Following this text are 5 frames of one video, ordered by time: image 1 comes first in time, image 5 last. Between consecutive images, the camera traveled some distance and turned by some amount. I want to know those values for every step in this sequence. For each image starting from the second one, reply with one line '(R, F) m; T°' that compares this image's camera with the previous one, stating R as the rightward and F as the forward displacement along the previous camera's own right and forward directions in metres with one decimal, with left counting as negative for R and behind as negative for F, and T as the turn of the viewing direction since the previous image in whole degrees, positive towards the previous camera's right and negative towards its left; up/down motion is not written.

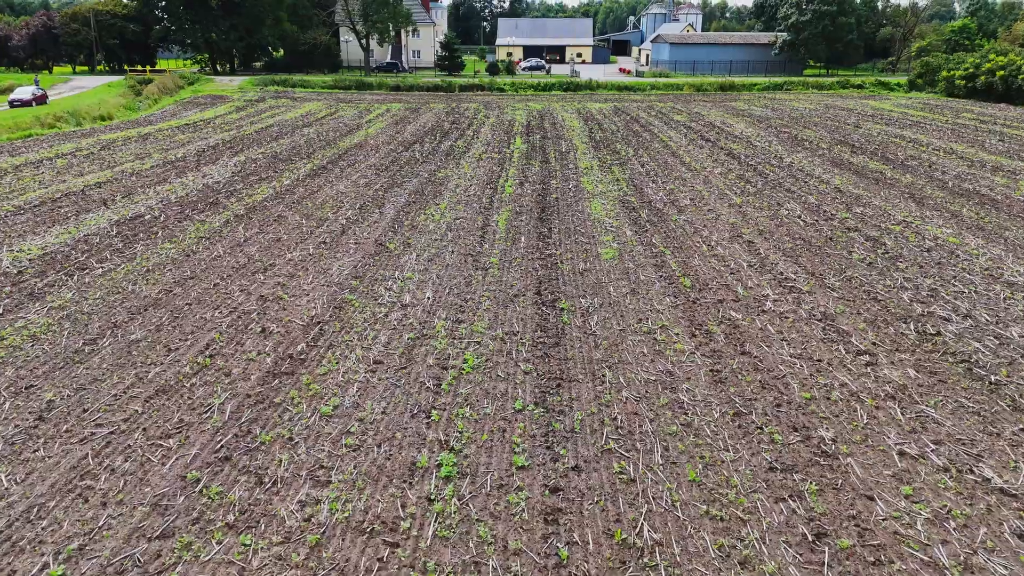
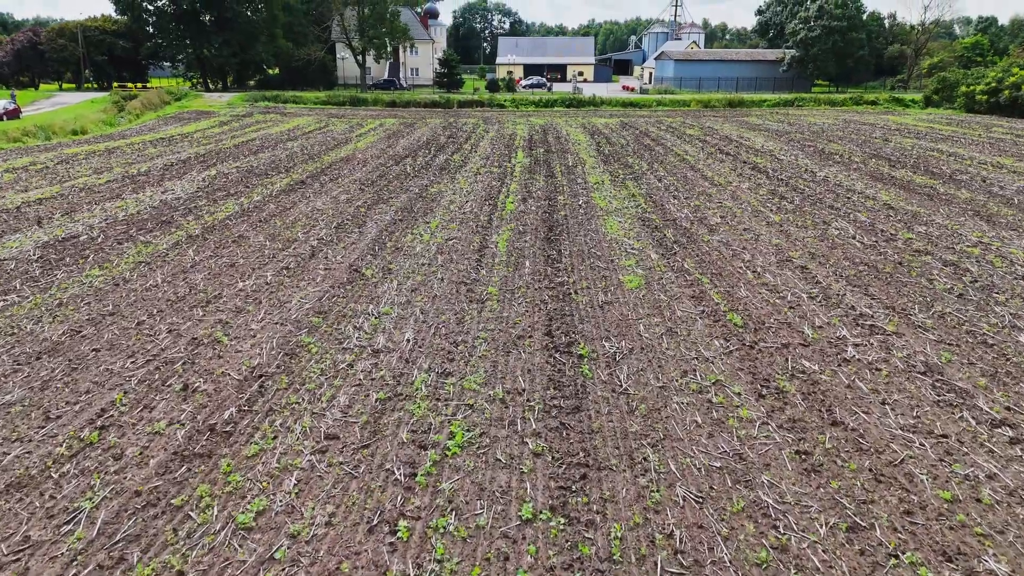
(0.0, +1.6) m; 0°
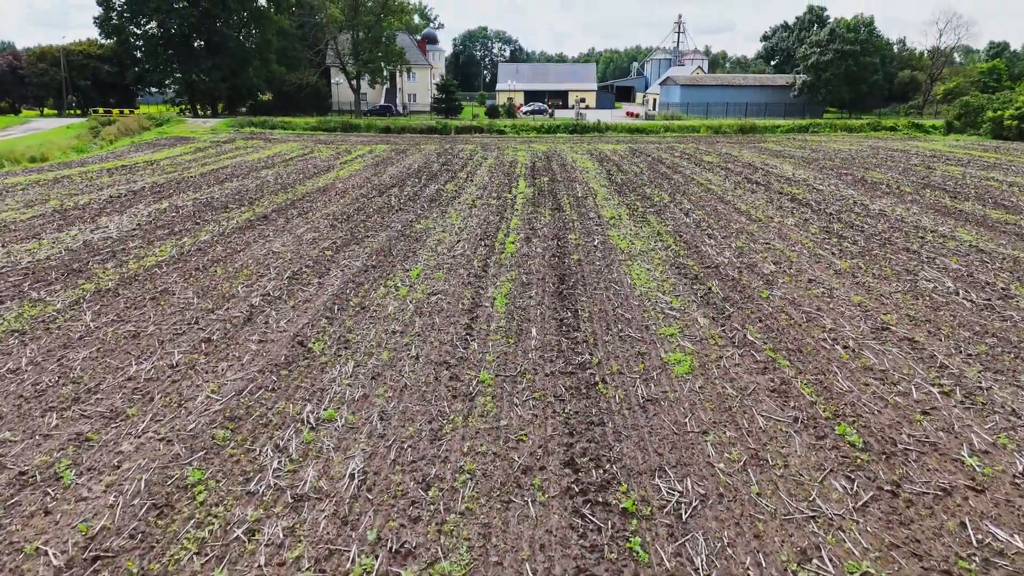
(0.0, +1.9) m; 0°
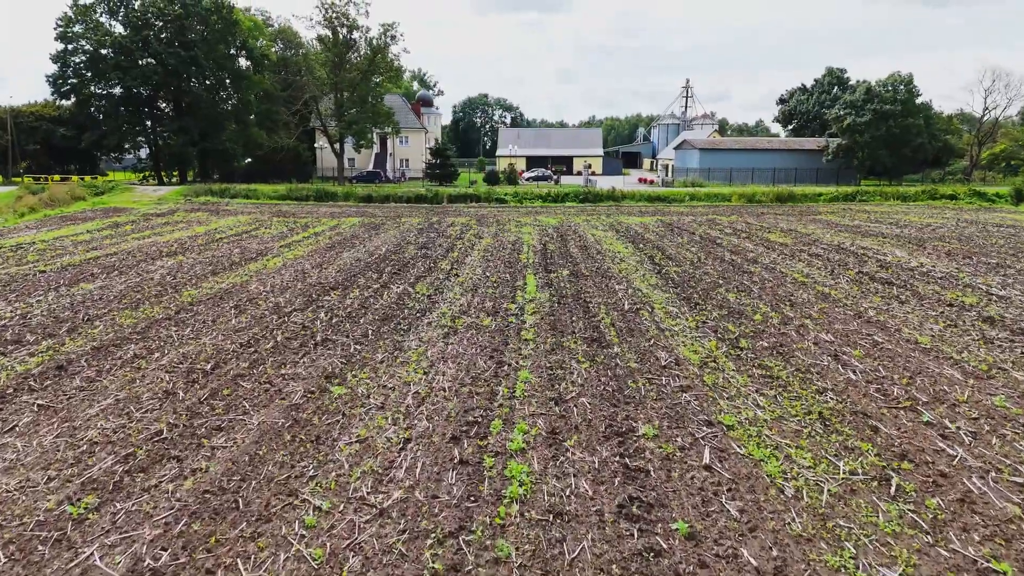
(0.0, +4.8) m; 0°
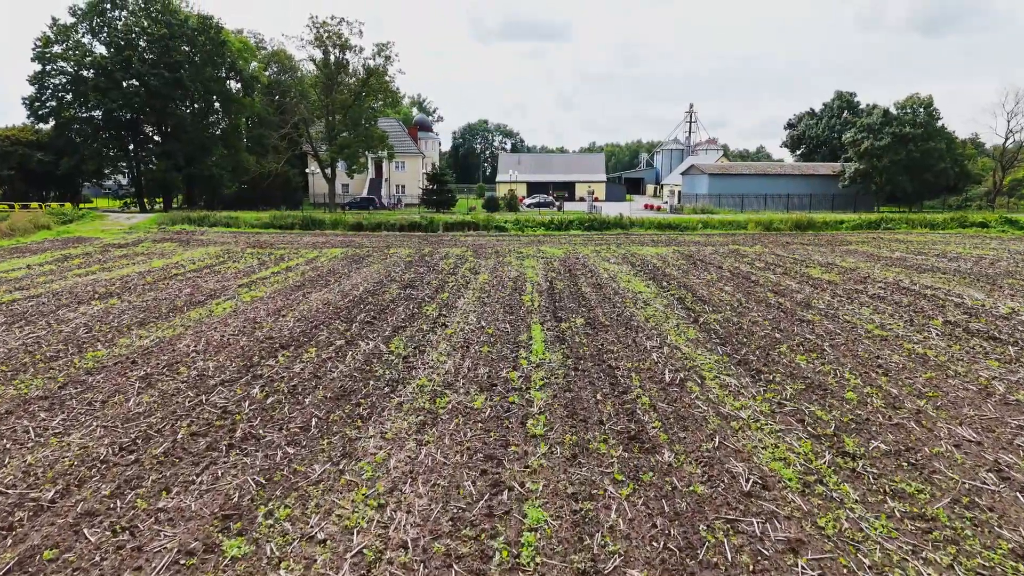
(0.0, +1.9) m; 0°
